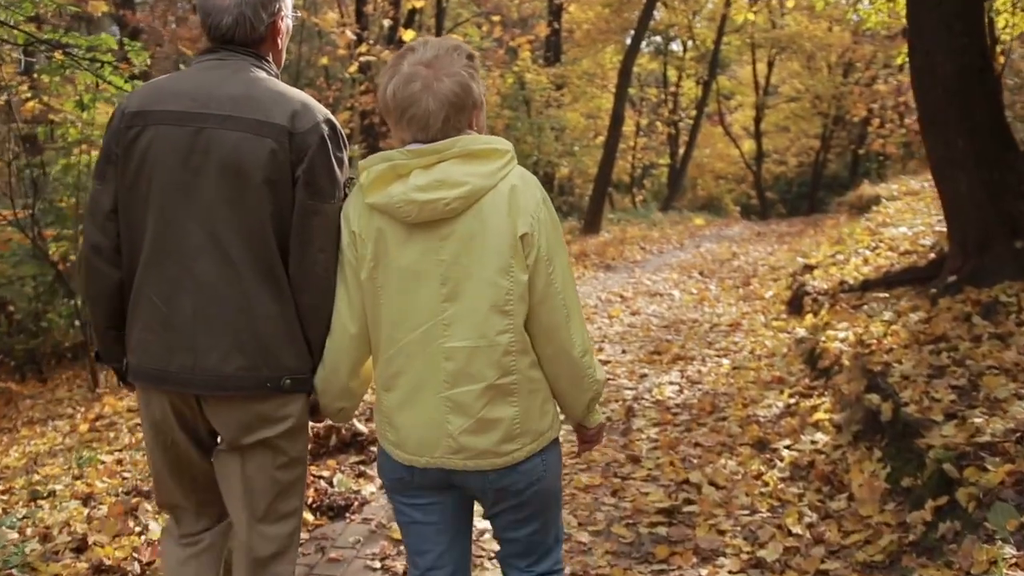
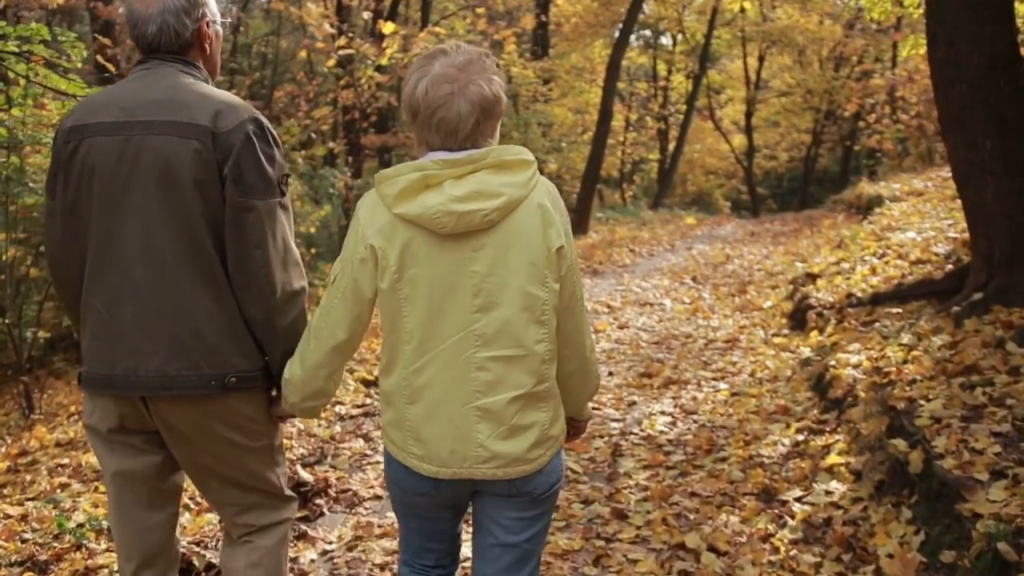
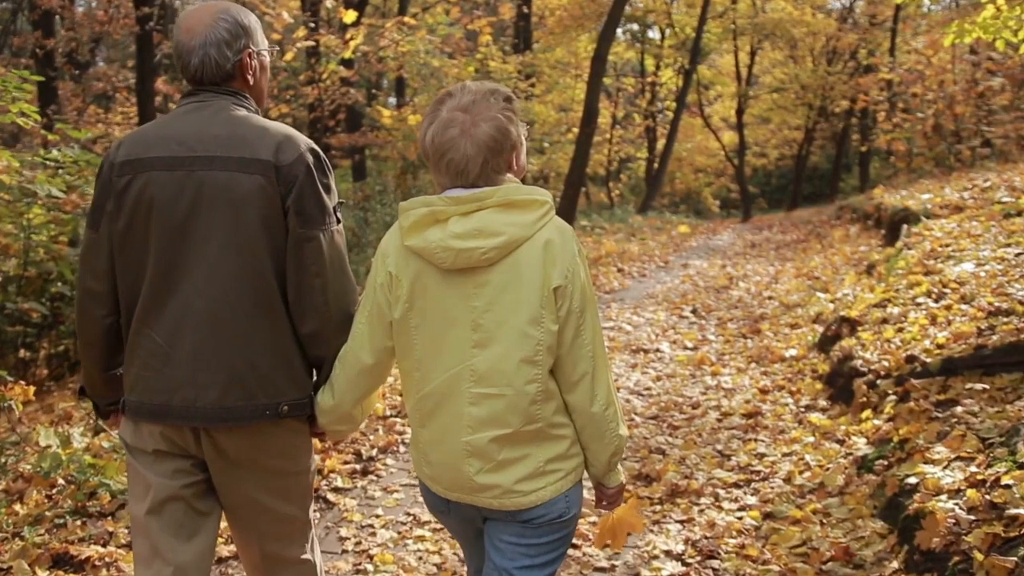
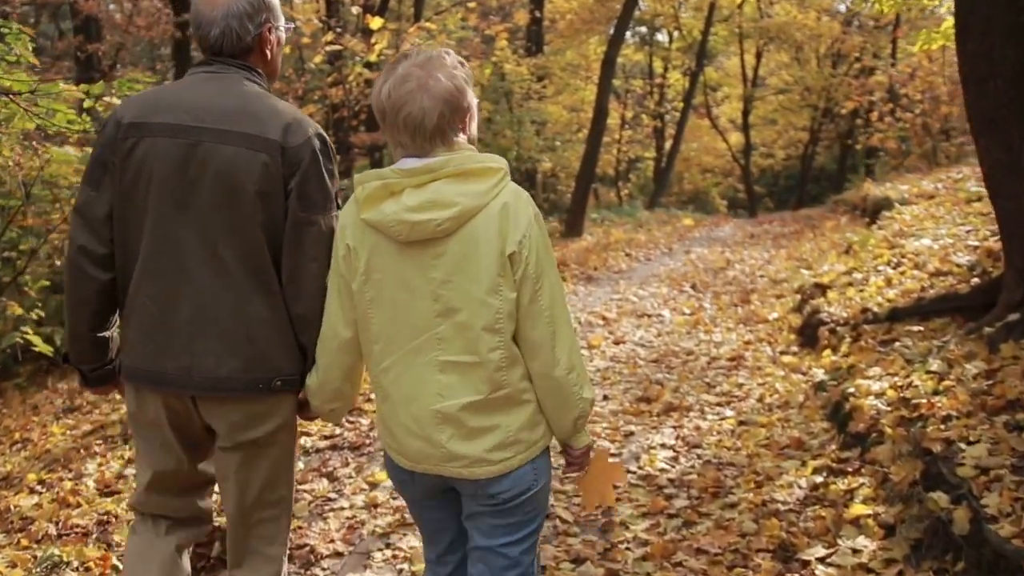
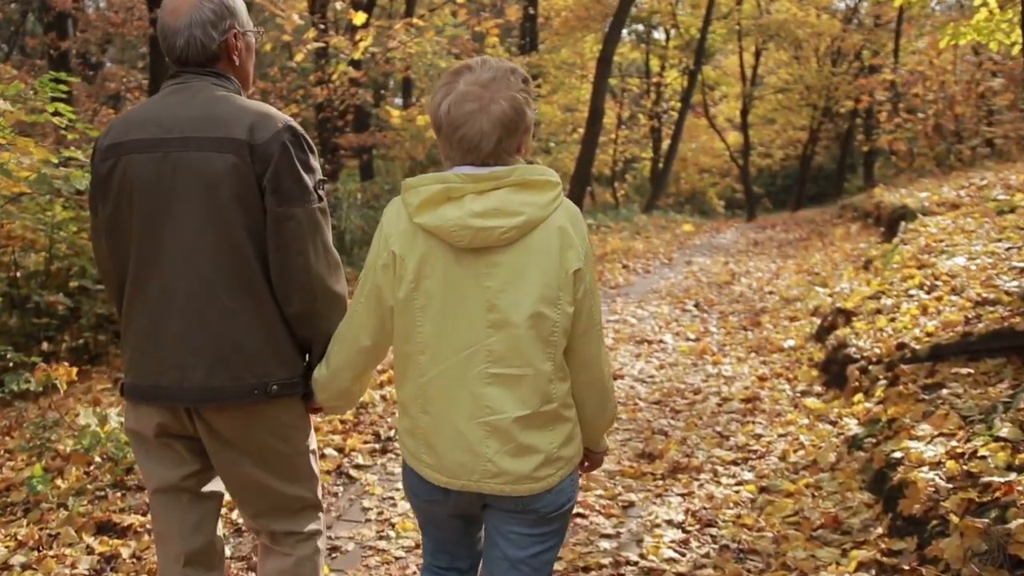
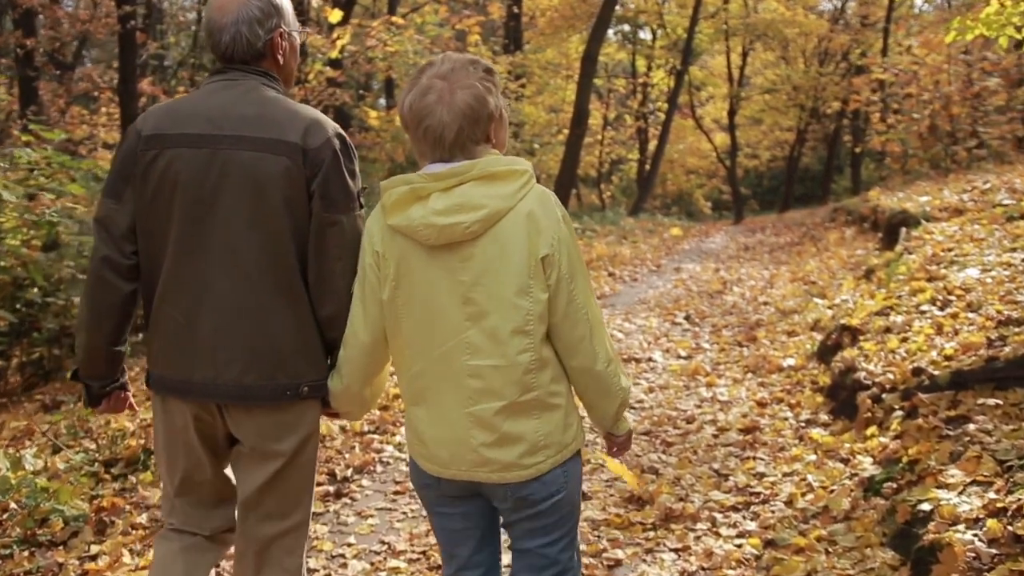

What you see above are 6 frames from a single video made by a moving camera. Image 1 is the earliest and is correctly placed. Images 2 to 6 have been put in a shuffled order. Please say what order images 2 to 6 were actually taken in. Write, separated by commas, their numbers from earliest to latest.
2, 4, 5, 3, 6
